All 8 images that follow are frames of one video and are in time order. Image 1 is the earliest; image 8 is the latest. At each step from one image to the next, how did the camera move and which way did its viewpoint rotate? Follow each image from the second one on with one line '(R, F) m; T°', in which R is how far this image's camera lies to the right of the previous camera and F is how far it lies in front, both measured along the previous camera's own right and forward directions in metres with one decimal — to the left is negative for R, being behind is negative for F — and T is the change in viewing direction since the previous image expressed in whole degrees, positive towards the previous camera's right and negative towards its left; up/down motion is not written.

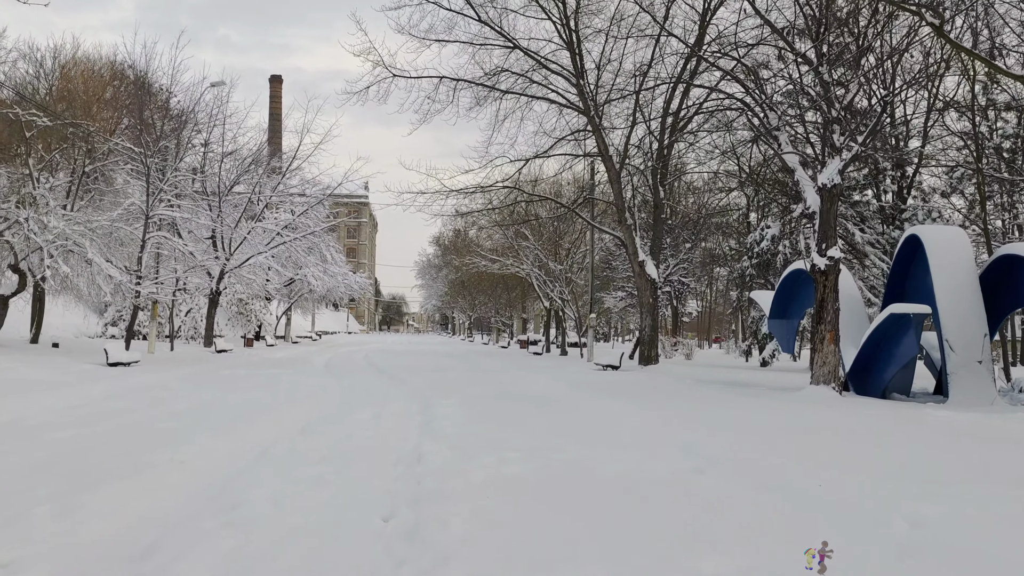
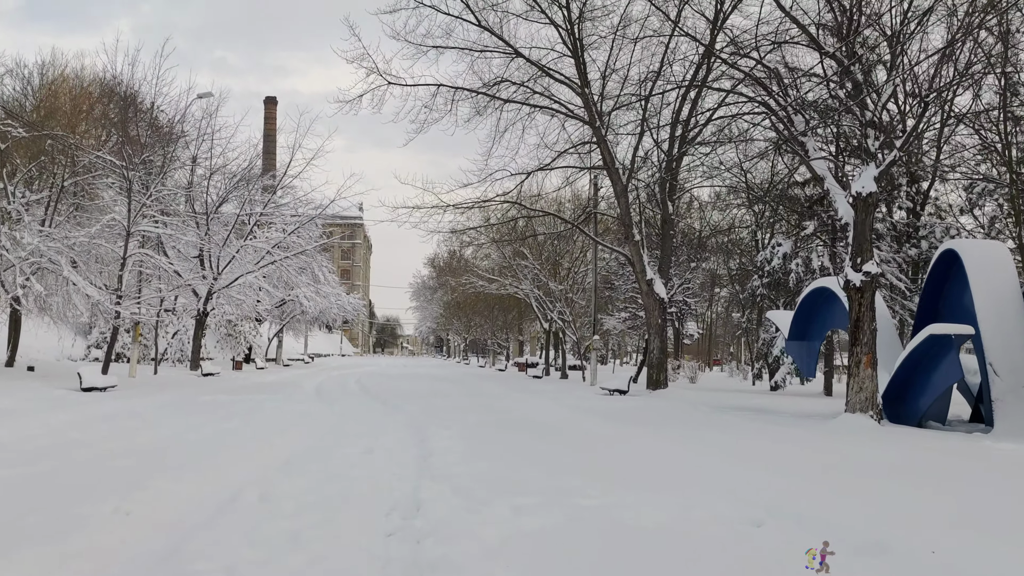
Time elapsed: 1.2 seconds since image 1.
(-0.2, +1.0) m; 0°
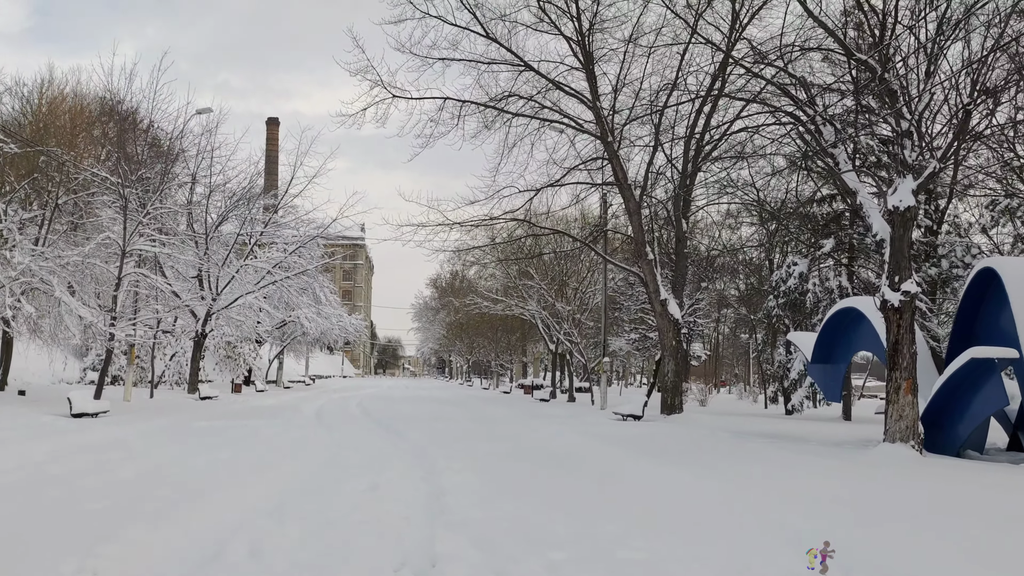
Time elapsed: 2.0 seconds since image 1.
(-0.2, +0.7) m; 0°
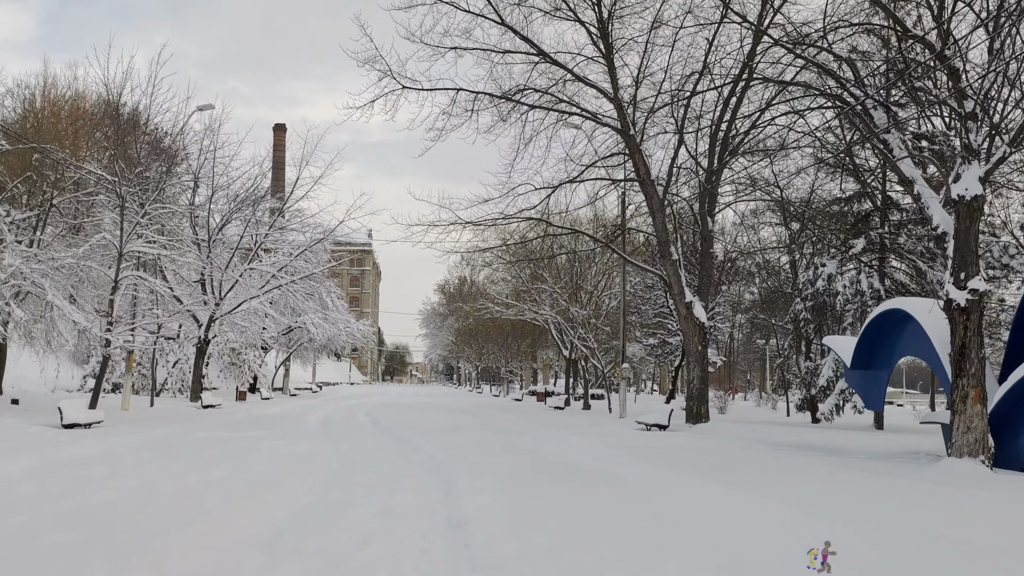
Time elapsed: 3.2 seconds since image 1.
(-0.2, +0.9) m; -1°
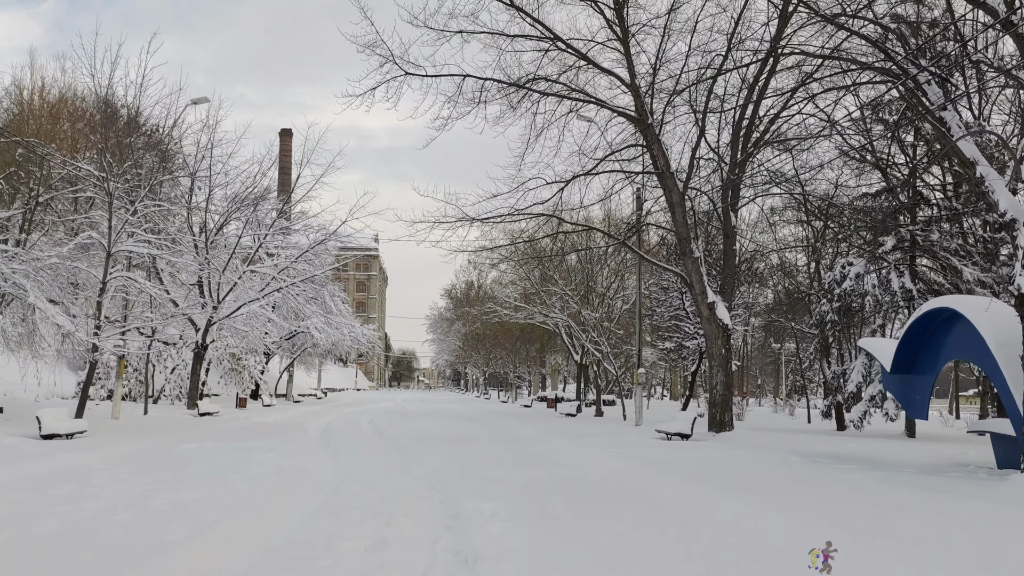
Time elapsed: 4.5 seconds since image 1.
(-0.1, +1.0) m; -1°
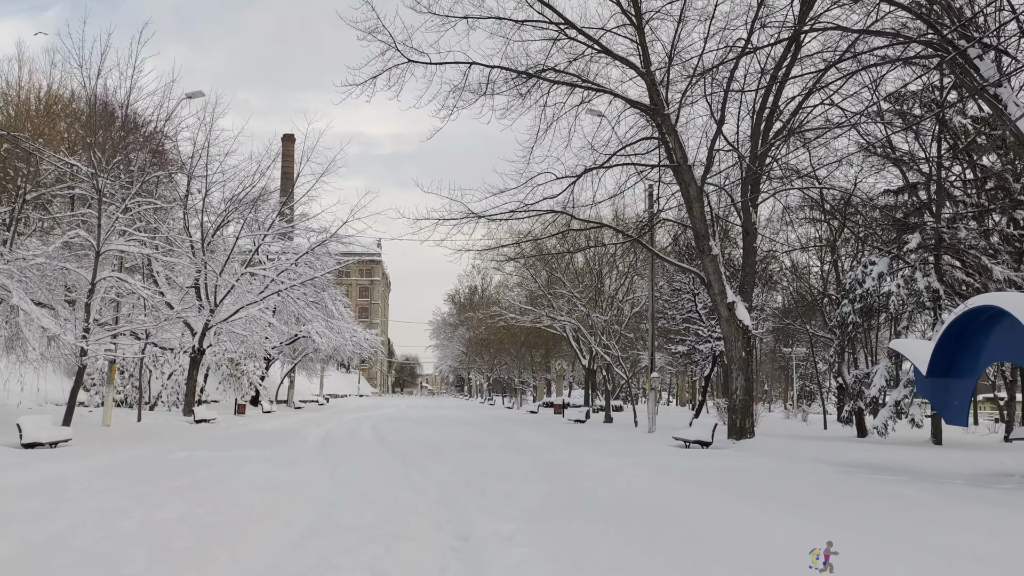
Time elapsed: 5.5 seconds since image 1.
(-0.1, +0.8) m; 0°
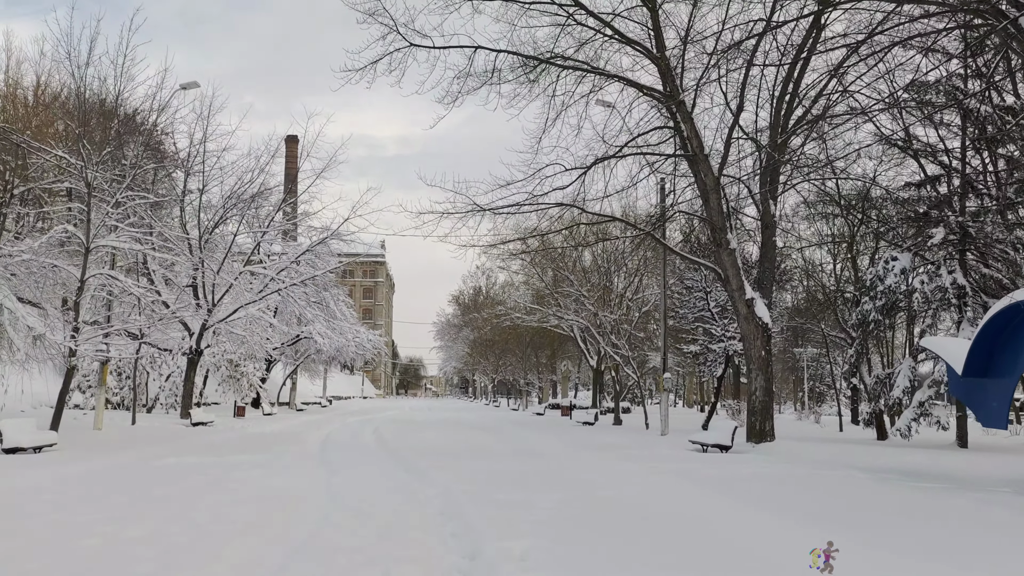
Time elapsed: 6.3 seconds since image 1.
(-0.1, +0.7) m; 0°
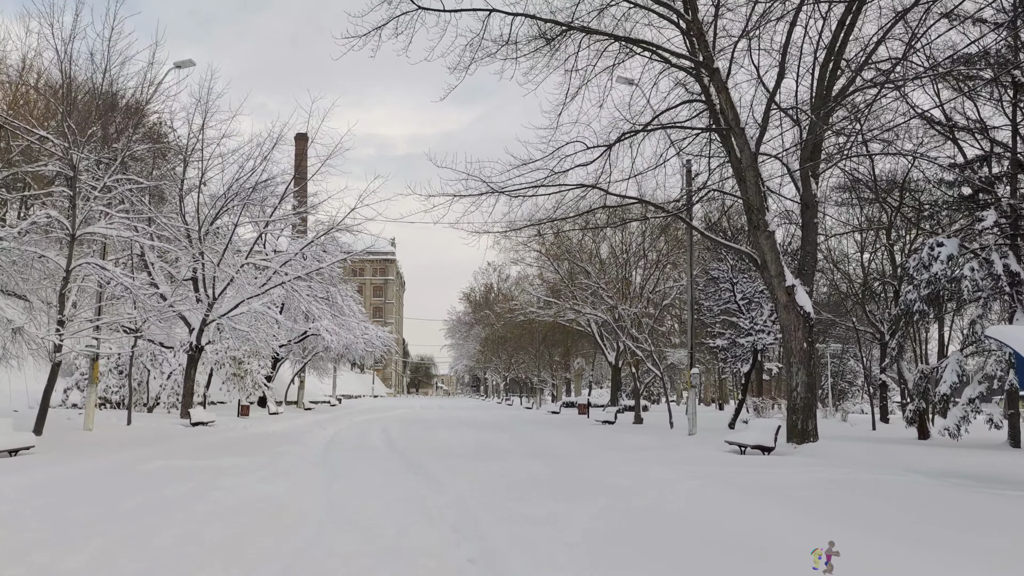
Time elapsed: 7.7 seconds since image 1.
(-0.1, +1.1) m; -1°
